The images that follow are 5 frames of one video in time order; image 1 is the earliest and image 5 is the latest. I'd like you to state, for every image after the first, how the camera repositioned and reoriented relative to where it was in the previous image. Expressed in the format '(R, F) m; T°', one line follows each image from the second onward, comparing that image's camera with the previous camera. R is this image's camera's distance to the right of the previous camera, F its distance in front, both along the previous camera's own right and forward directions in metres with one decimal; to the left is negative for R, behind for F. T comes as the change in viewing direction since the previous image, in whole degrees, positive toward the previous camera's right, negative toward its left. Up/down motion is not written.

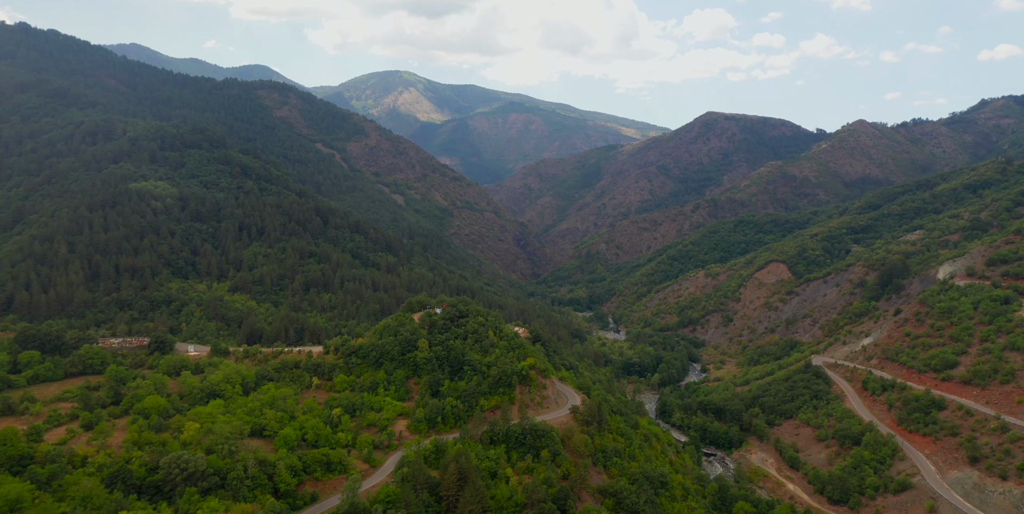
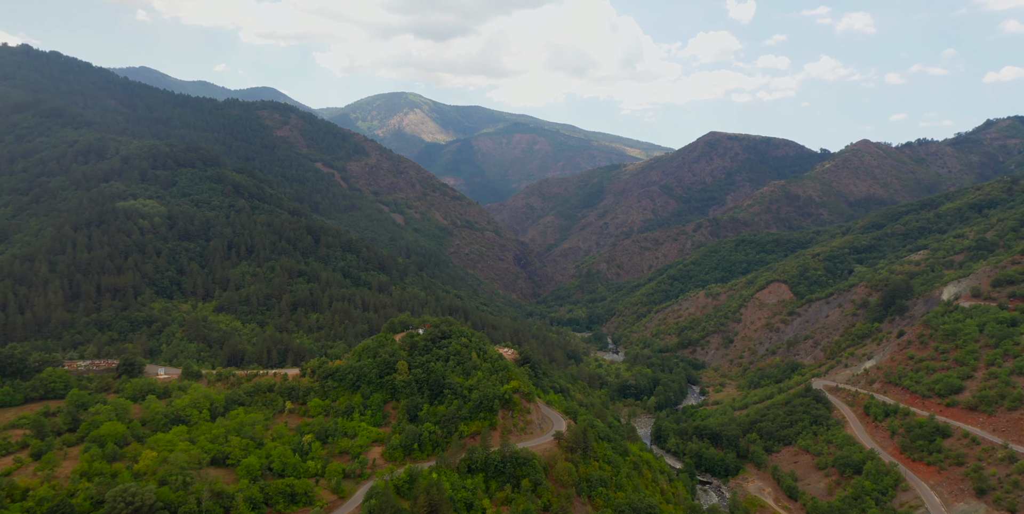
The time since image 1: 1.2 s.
(+2.3, +2.3) m; -1°
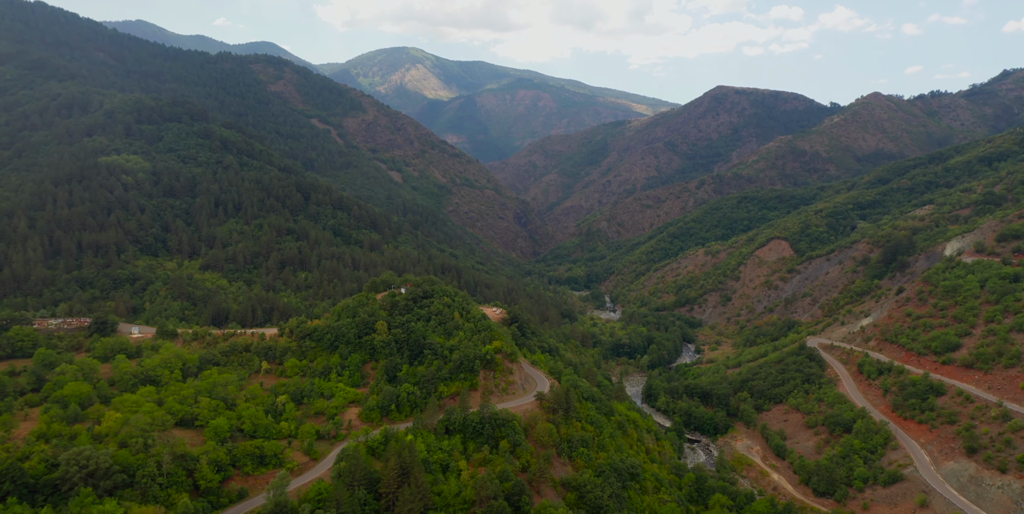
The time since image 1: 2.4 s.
(+2.6, +2.1) m; -1°
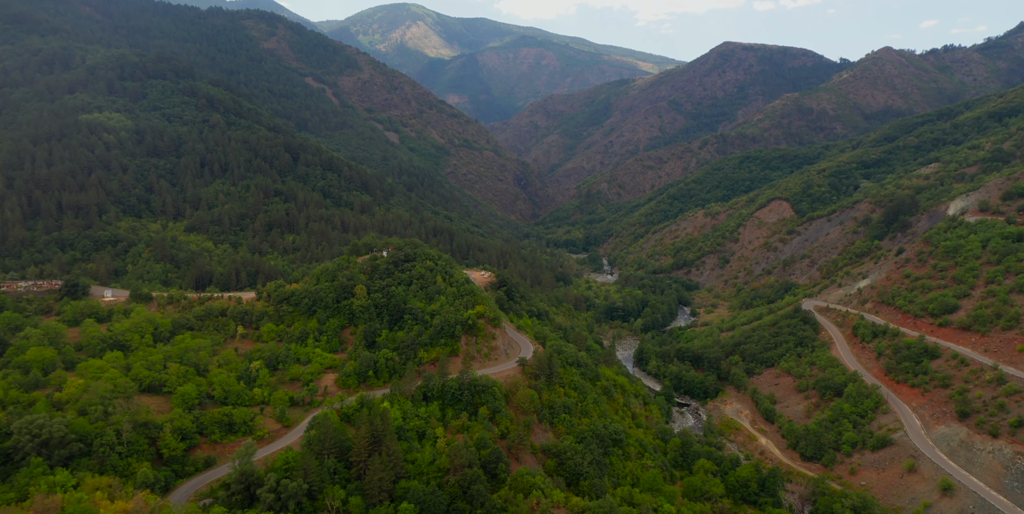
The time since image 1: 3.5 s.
(+2.4, +1.9) m; -1°
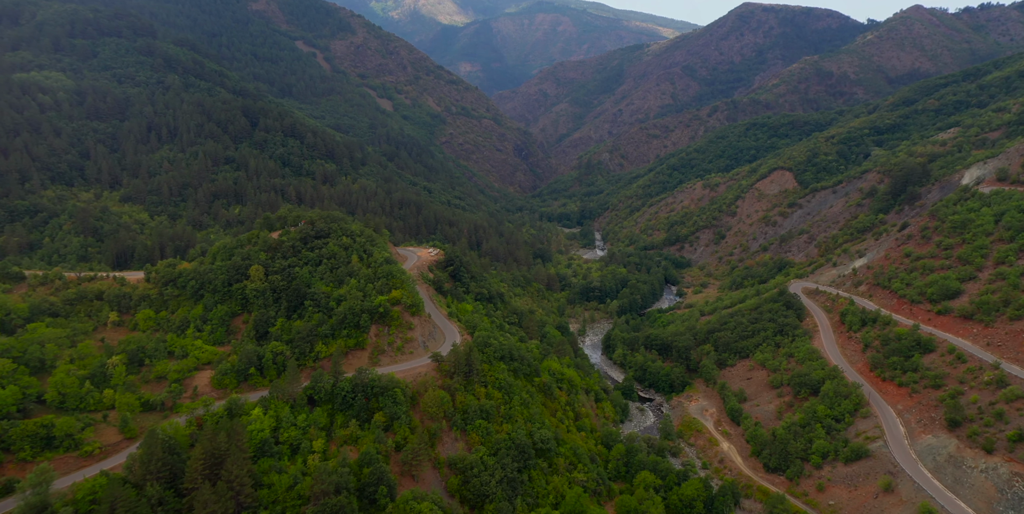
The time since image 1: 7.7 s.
(+8.8, +8.7) m; -2°
